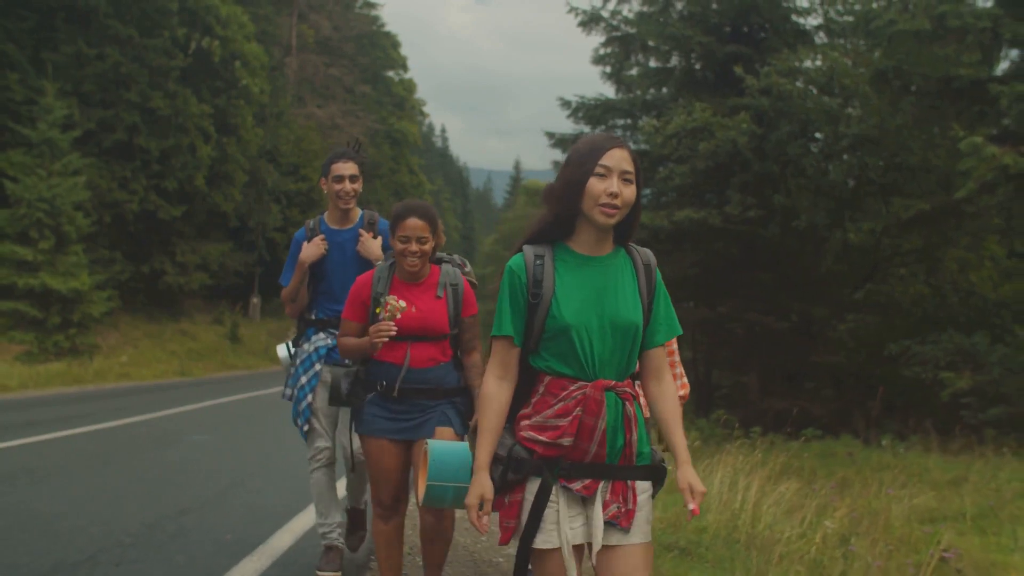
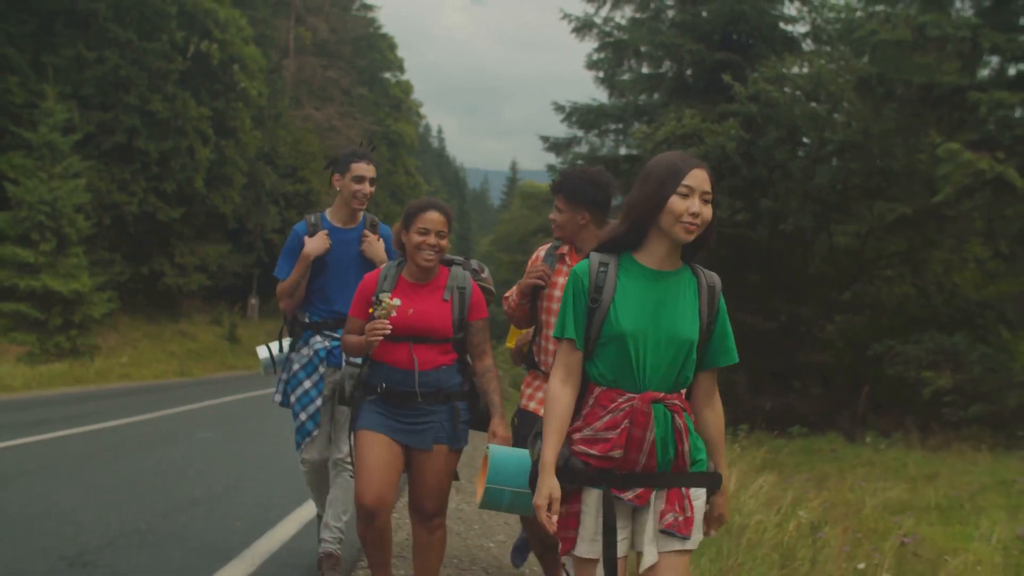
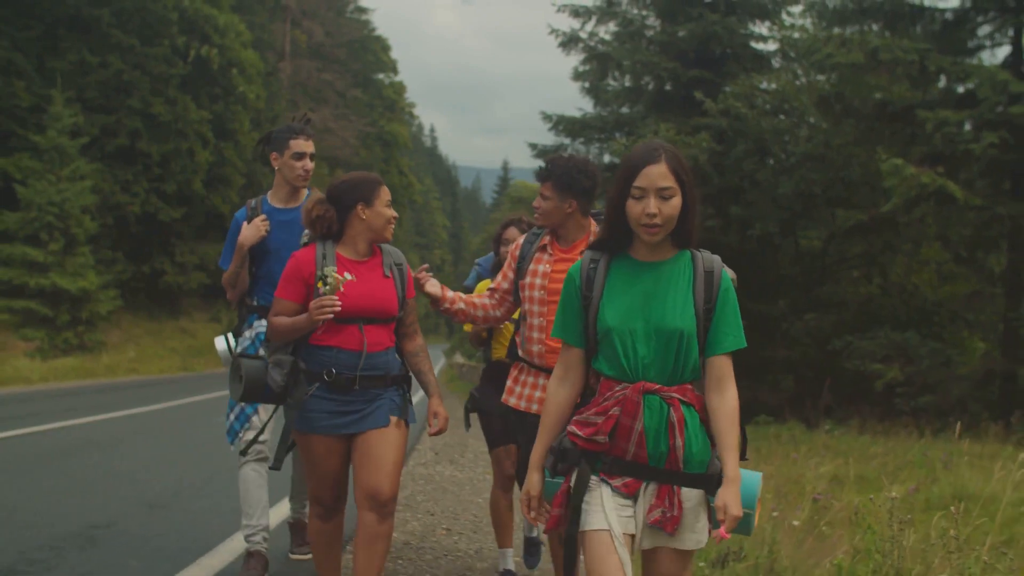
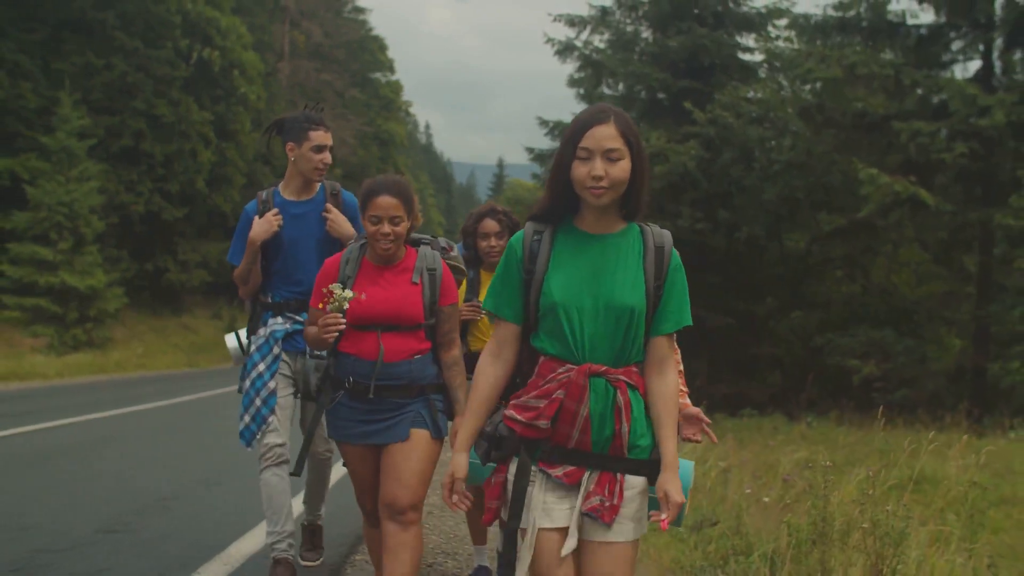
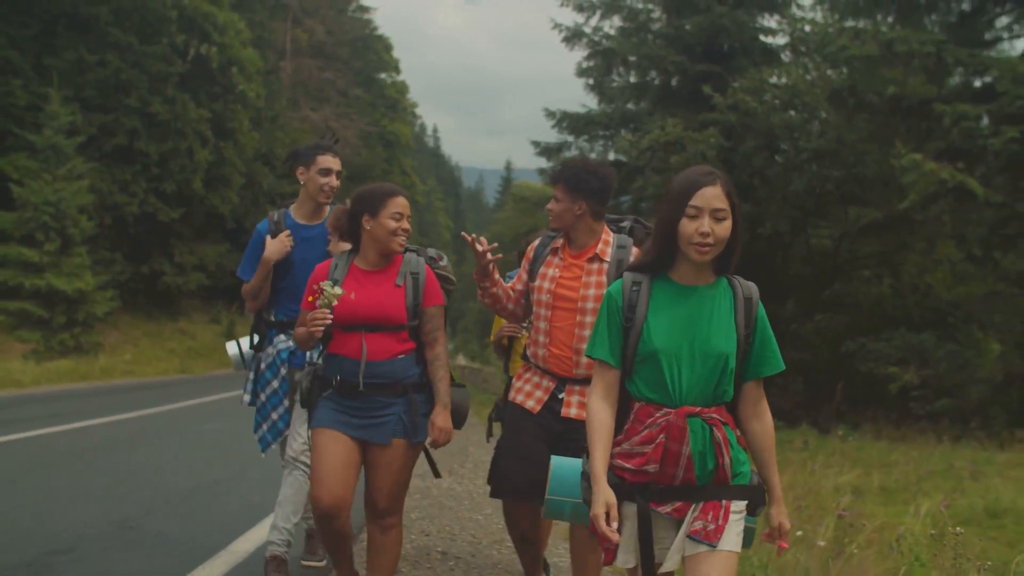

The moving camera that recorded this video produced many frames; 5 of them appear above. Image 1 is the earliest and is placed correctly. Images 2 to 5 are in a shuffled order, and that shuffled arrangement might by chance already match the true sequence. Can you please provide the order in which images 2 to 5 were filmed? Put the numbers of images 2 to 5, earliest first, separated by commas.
2, 5, 3, 4
